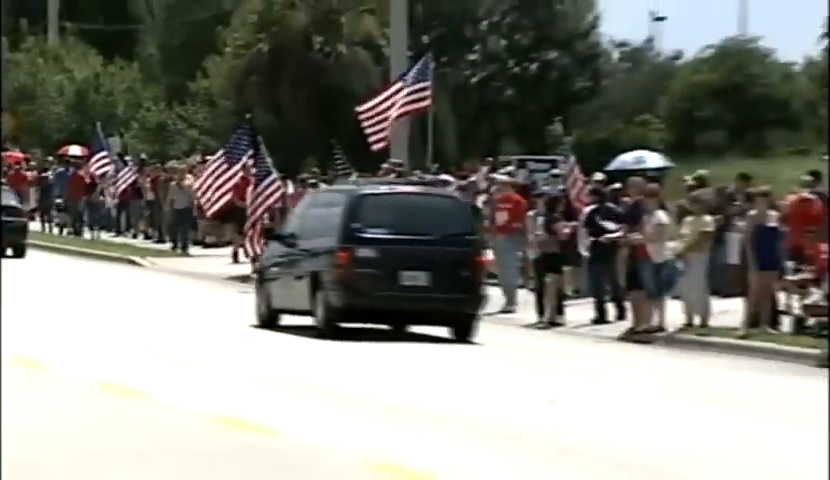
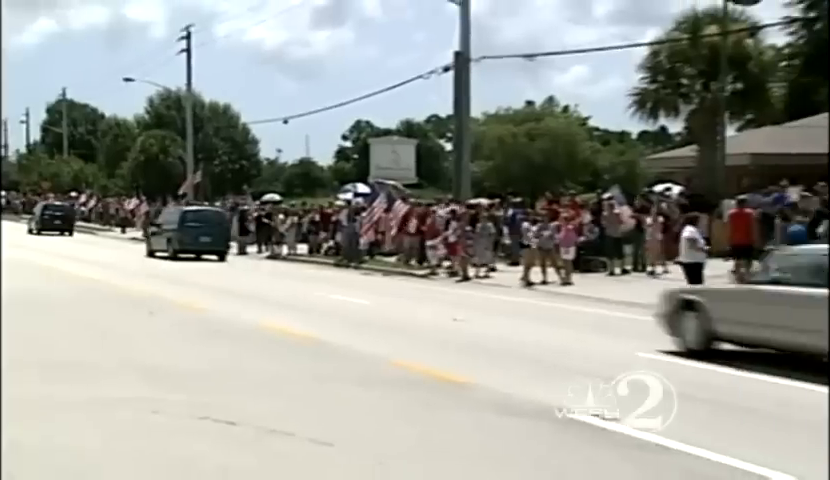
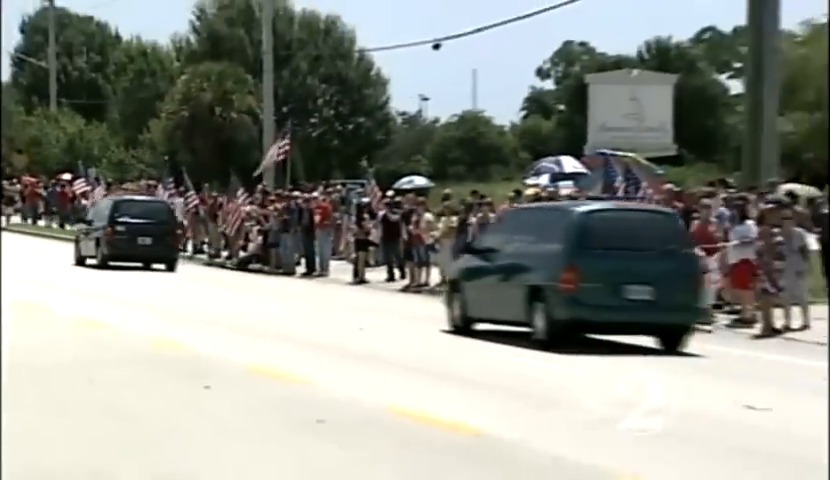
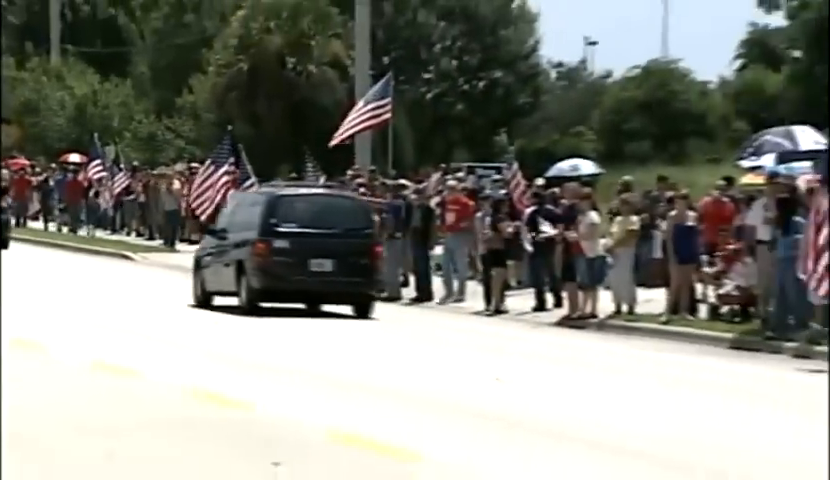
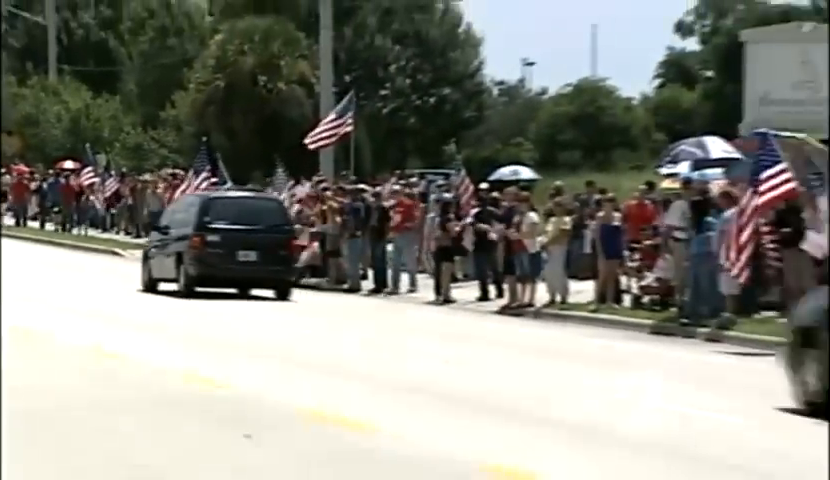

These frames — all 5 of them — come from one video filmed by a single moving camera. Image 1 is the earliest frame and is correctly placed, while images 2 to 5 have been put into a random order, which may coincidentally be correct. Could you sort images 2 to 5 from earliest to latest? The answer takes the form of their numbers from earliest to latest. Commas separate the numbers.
4, 5, 3, 2
